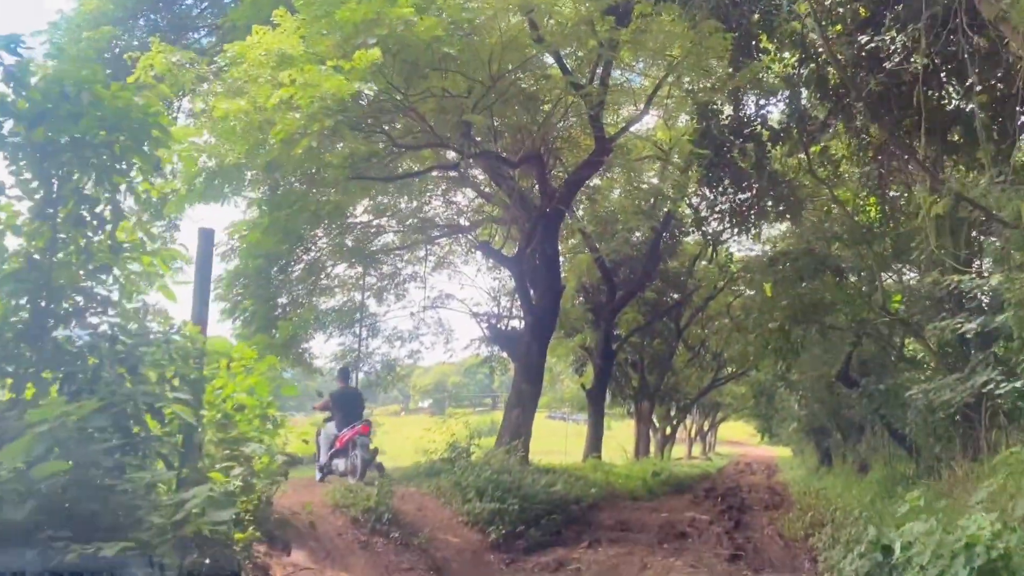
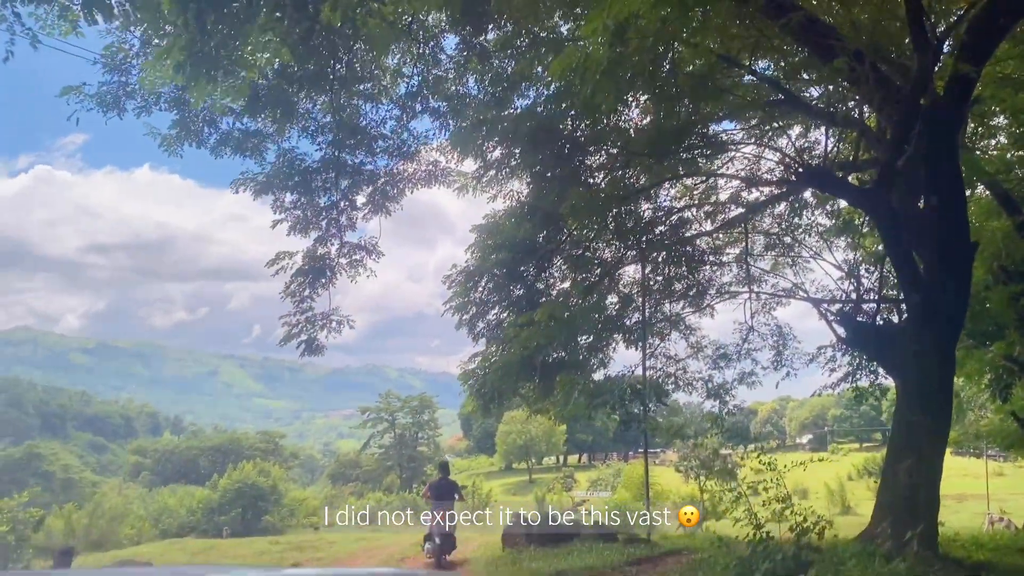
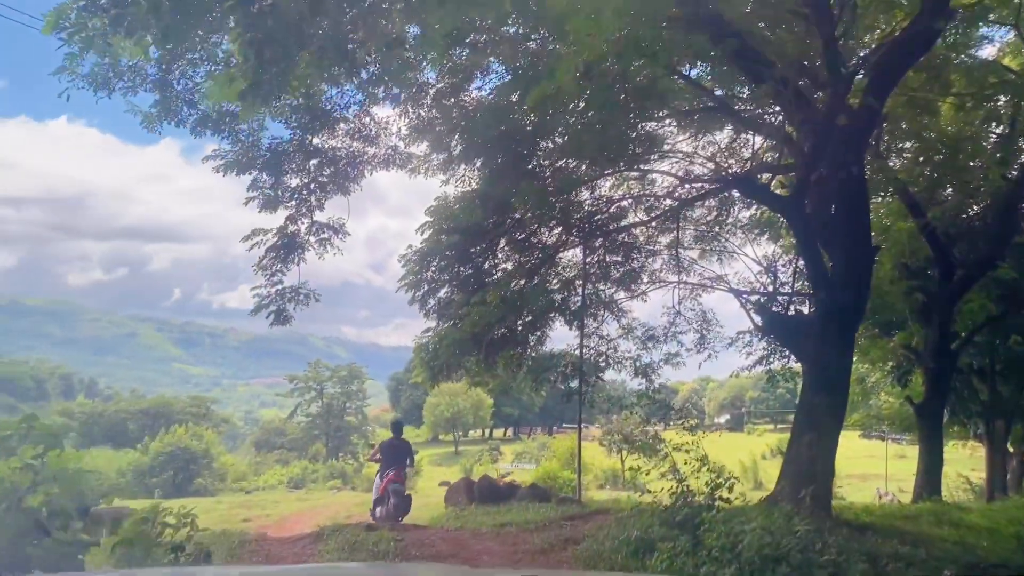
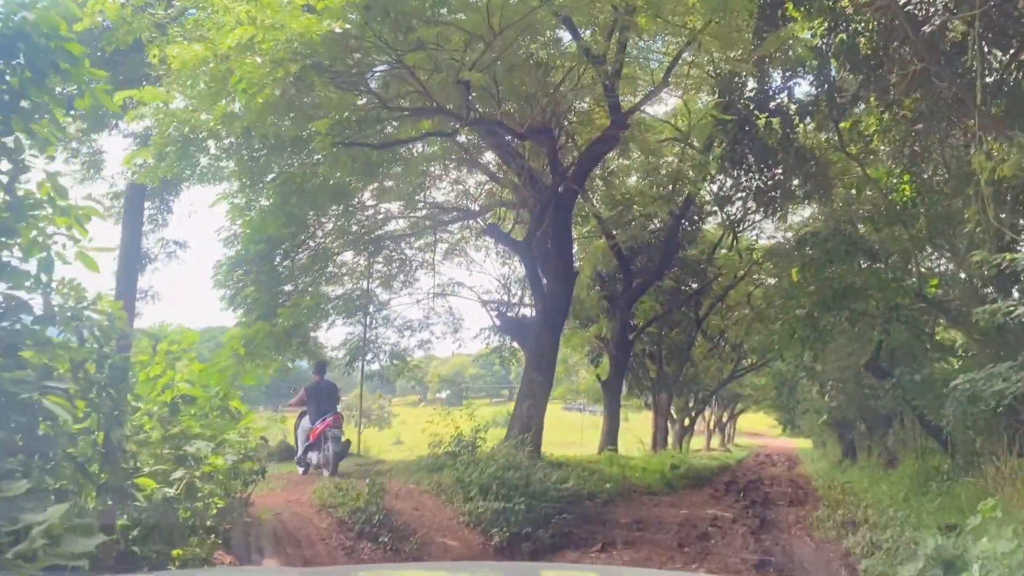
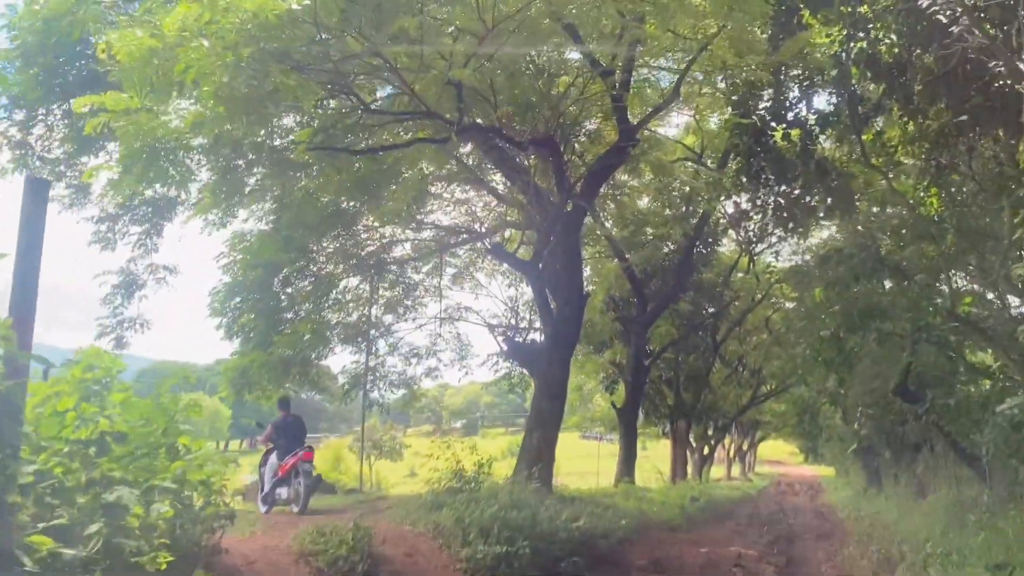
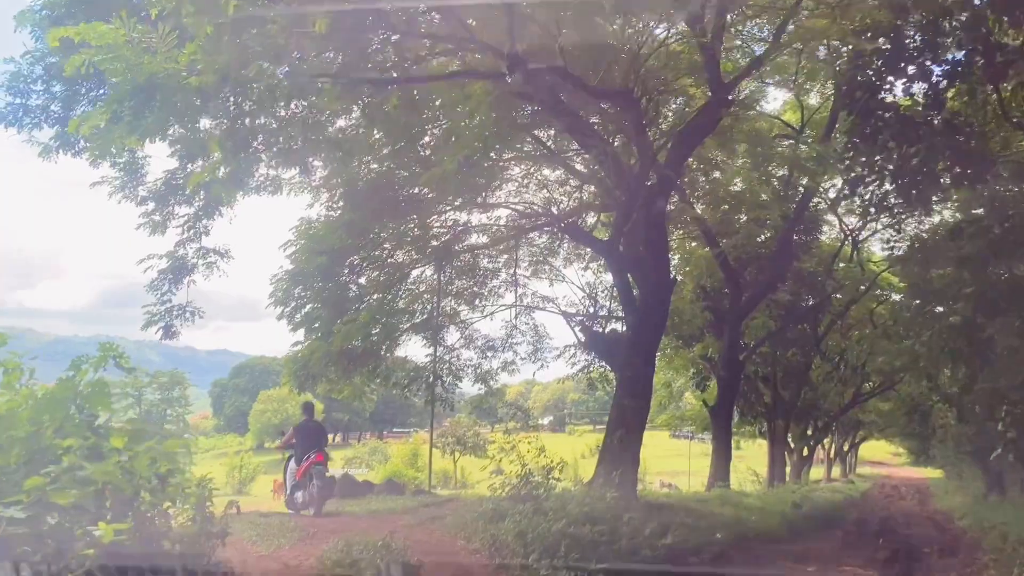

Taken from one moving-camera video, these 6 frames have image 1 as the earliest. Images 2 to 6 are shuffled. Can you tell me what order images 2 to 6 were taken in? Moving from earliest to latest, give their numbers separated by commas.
4, 5, 6, 3, 2
